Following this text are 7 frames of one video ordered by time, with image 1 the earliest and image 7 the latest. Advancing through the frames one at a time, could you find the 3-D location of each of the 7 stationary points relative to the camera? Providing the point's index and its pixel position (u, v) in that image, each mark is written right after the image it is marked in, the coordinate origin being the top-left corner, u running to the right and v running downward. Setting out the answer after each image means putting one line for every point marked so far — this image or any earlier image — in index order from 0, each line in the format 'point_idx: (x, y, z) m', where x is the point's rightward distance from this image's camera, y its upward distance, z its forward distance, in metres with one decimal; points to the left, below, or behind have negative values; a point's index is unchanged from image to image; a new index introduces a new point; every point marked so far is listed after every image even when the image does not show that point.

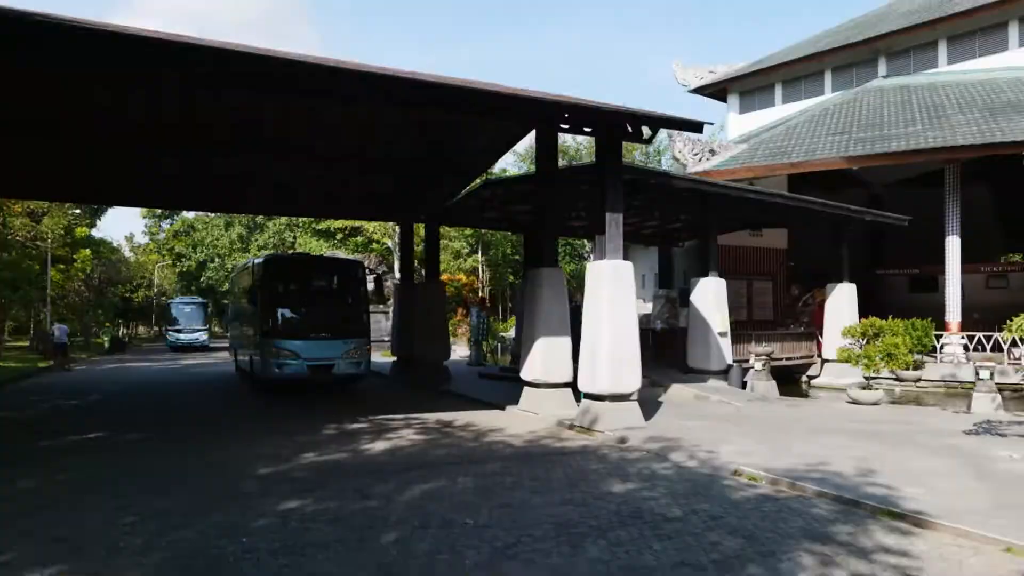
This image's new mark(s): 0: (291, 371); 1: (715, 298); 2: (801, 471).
0: (-3.8, -1.7, +13.1) m
1: (+4.3, -0.2, +15.5) m
2: (+3.1, -2.0, +8.0) m
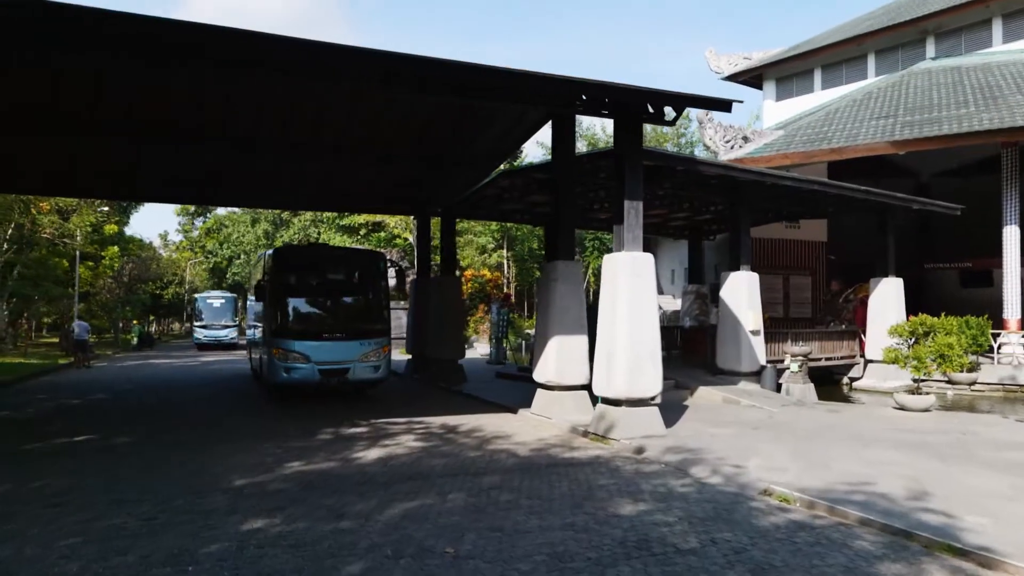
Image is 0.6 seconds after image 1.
0: (-3.5, -1.6, +12.4) m
1: (+4.6, -0.1, +14.4) m
2: (+3.1, -1.9, +7.0) m
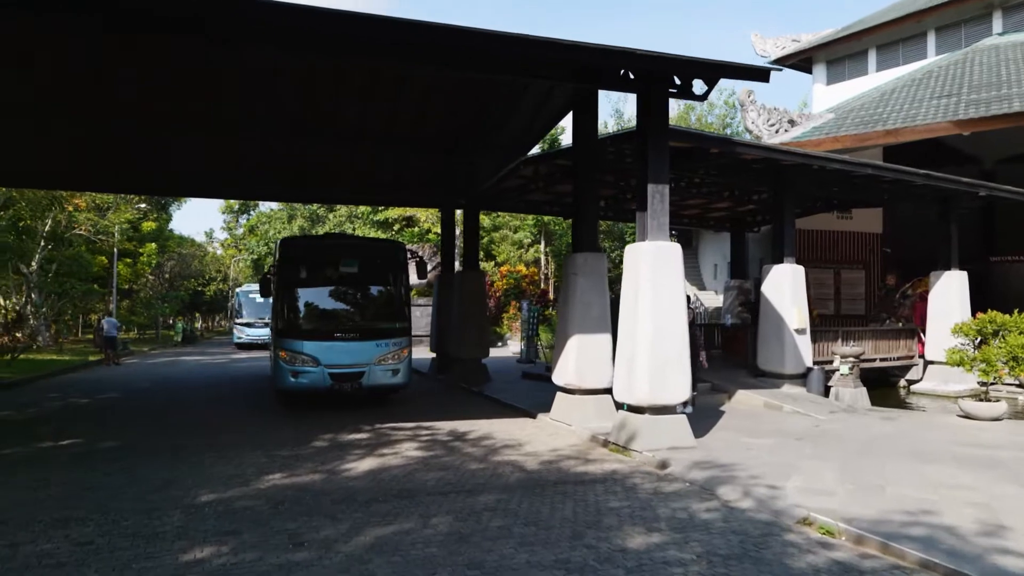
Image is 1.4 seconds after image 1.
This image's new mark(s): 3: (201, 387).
0: (-3.3, -1.5, +11.6) m
1: (+5.0, 0.0, +13.2) m
2: (+3.1, -1.9, +5.8) m
3: (-7.2, -2.3, +17.1) m
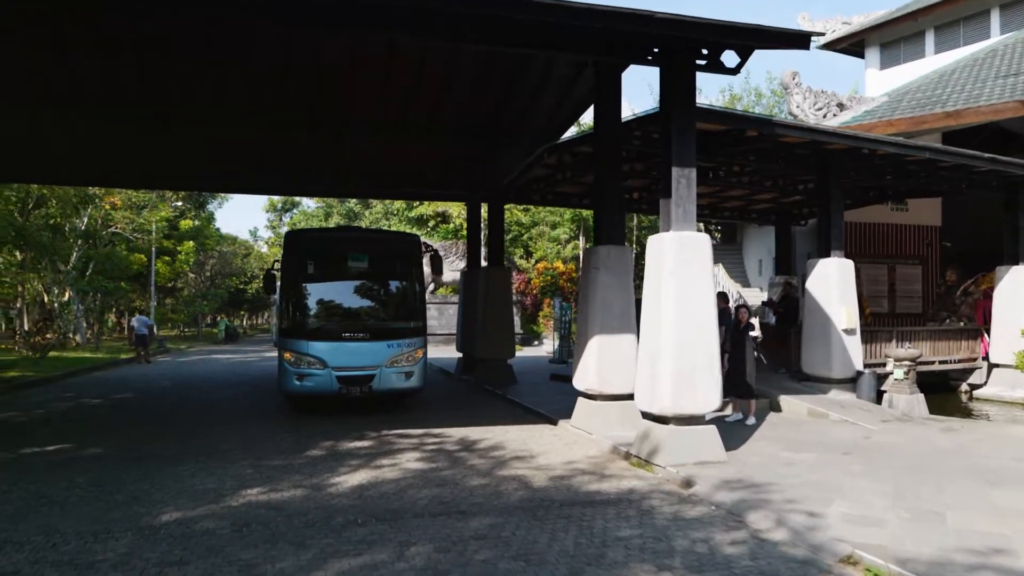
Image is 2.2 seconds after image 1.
0: (-3.0, -1.4, +11.0) m
1: (+5.4, +0.1, +12.0) m
2: (+3.0, -1.8, +4.8) m
3: (-6.6, -2.2, +16.7) m
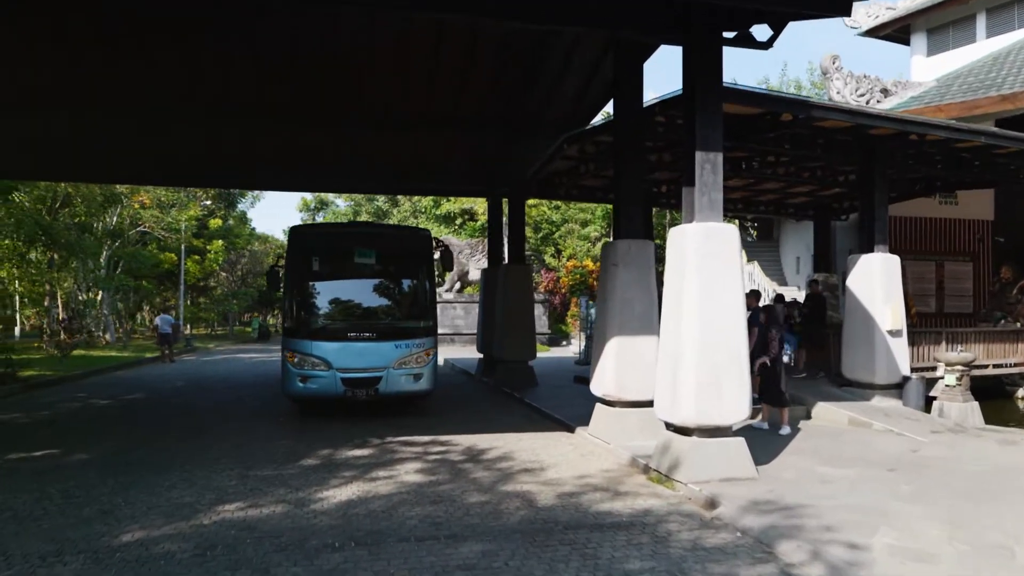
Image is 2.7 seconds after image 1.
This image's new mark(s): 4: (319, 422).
0: (-2.8, -1.4, +10.5) m
1: (+5.6, +0.1, +11.1) m
2: (+2.9, -1.8, +4.0) m
3: (-6.1, -2.2, +16.3) m
4: (-2.8, -2.0, +10.8) m
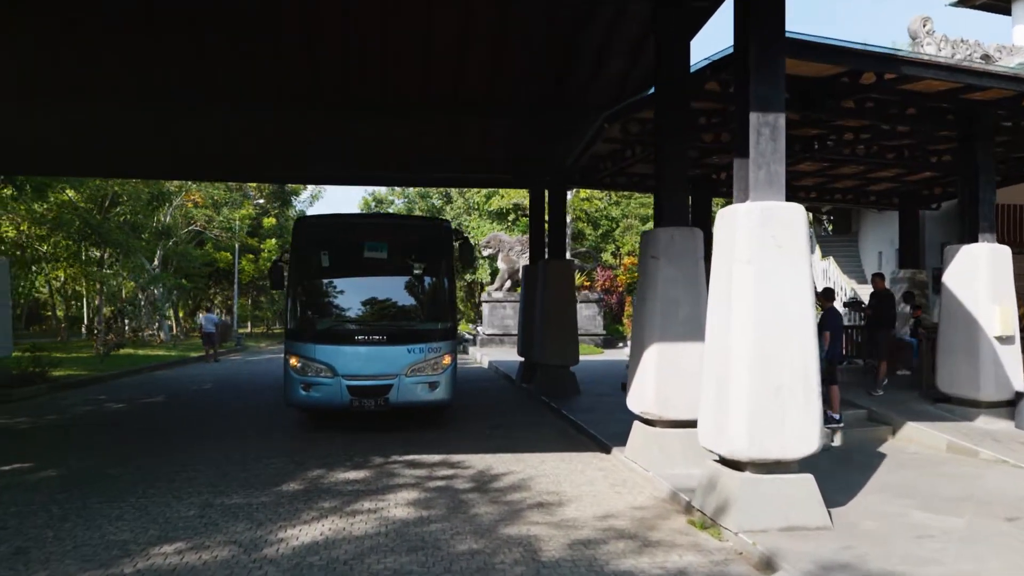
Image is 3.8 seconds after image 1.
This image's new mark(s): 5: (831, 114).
0: (-2.4, -1.4, +9.4) m
1: (+6.0, +0.1, +9.2) m
2: (+2.6, -1.8, +2.4) m
3: (-5.2, -2.2, +15.5) m
4: (-2.4, -1.9, +9.7) m
5: (+4.1, +2.3, +9.5) m
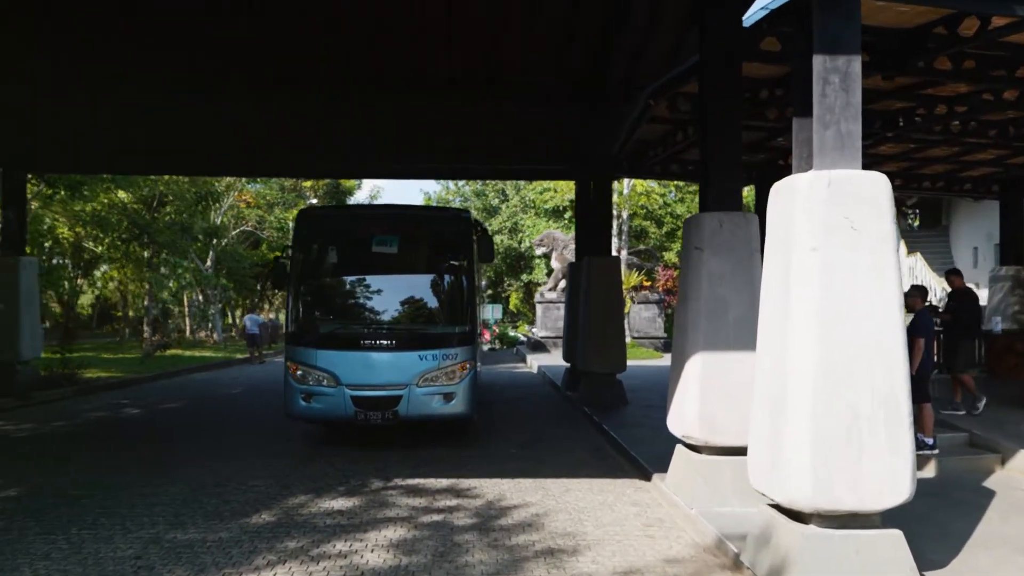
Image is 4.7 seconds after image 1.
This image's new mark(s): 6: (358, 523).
0: (-2.1, -1.4, +8.4) m
1: (+6.2, +0.2, +7.4) m
2: (+2.2, -1.7, +1.0) m
3: (-4.4, -2.2, +14.7) m
4: (-2.1, -1.9, +8.7) m
5: (+4.3, +2.3, +7.9) m
6: (-1.2, -1.9, +5.9) m
